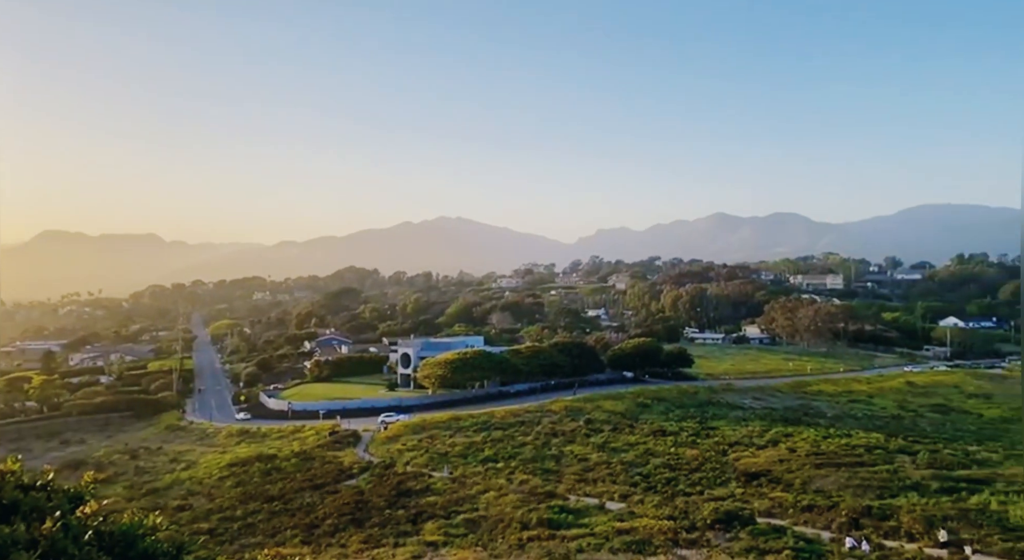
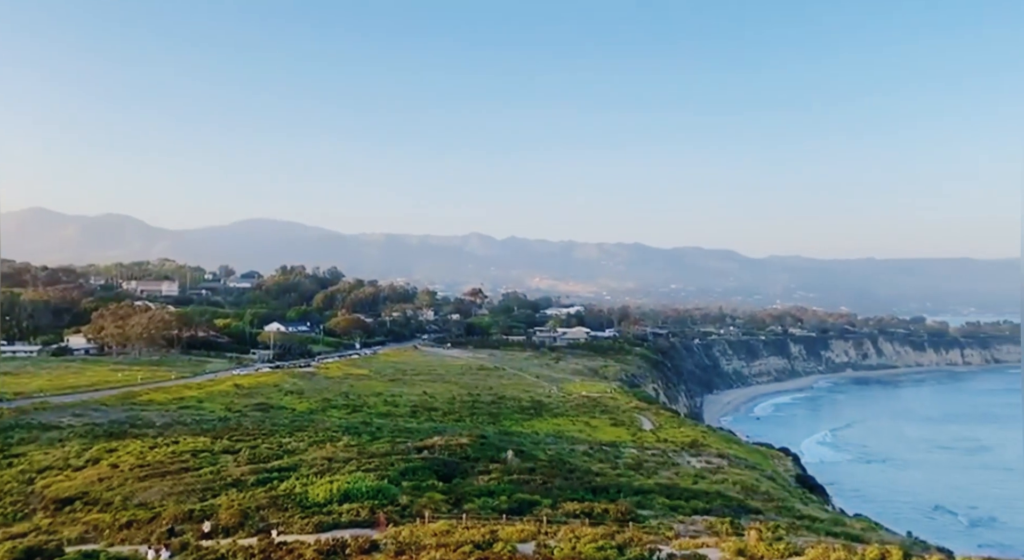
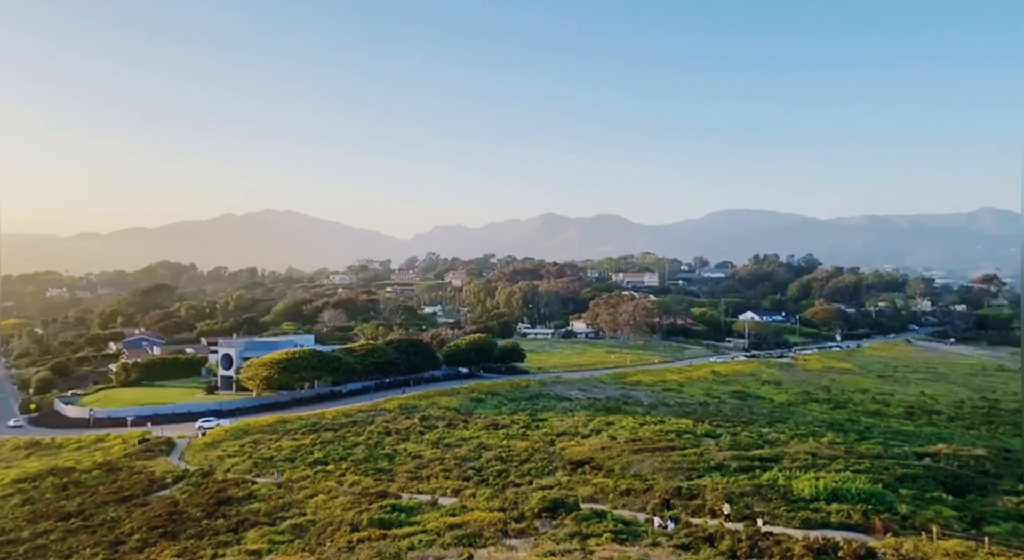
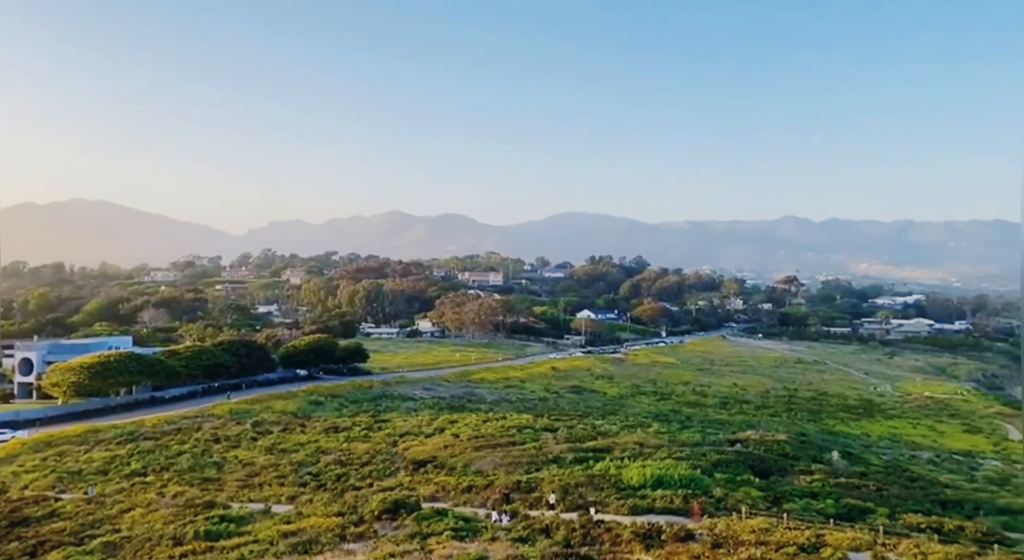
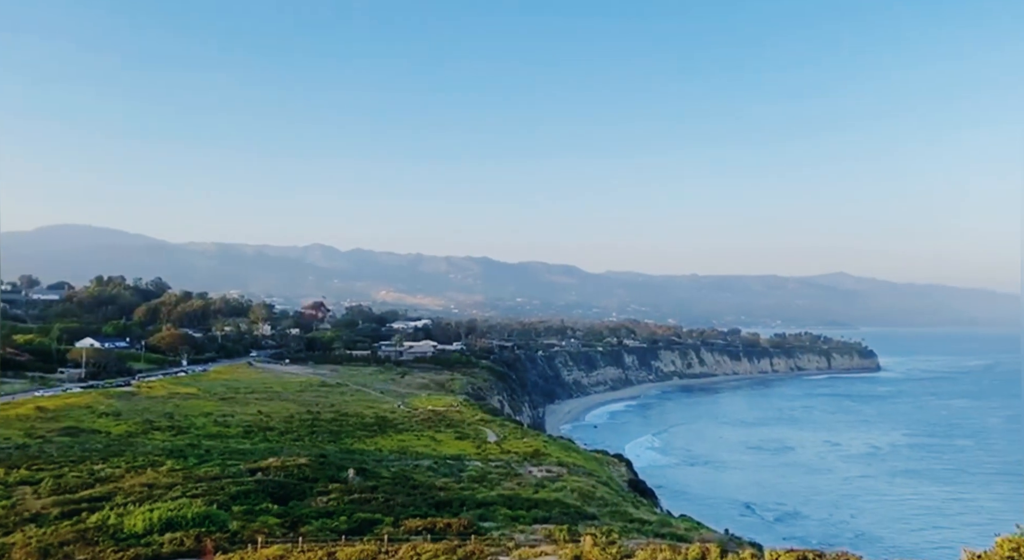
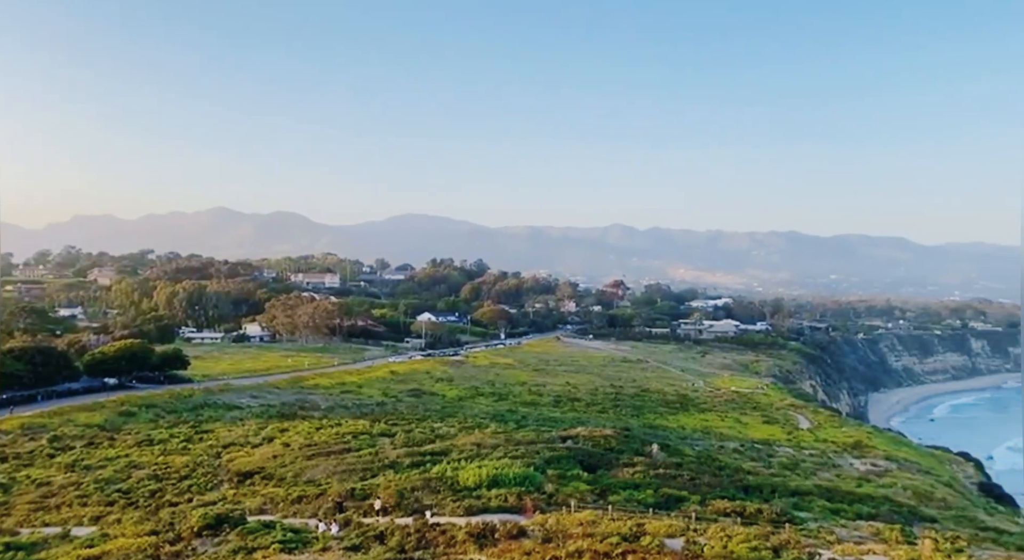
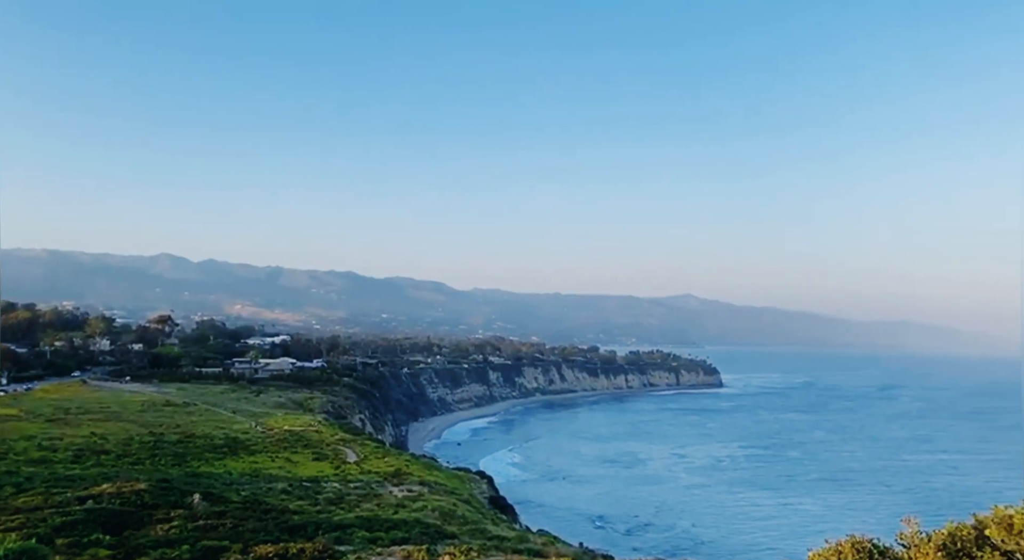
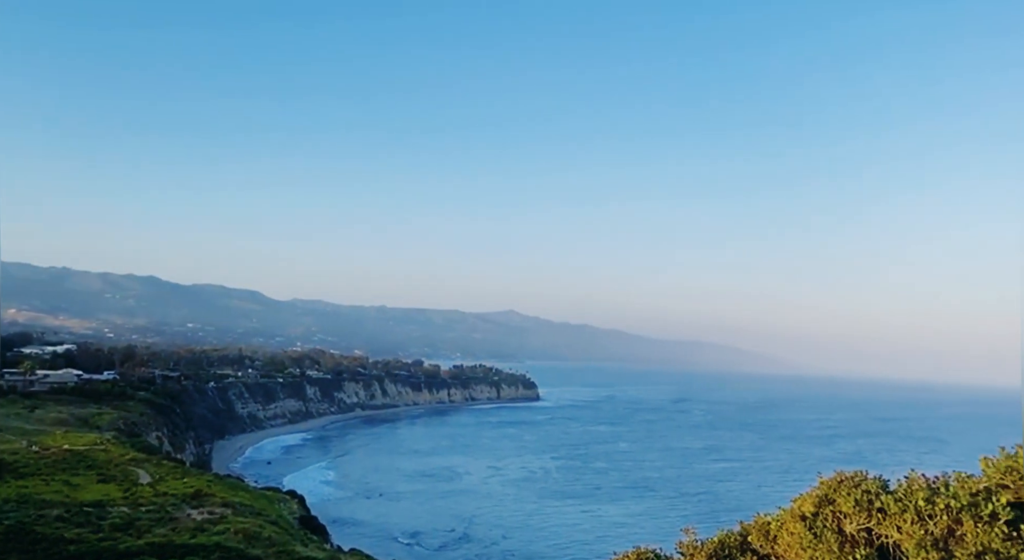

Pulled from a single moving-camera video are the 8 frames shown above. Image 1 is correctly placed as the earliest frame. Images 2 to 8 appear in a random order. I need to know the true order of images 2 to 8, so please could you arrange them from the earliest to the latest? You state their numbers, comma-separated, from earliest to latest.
3, 4, 6, 2, 5, 7, 8
